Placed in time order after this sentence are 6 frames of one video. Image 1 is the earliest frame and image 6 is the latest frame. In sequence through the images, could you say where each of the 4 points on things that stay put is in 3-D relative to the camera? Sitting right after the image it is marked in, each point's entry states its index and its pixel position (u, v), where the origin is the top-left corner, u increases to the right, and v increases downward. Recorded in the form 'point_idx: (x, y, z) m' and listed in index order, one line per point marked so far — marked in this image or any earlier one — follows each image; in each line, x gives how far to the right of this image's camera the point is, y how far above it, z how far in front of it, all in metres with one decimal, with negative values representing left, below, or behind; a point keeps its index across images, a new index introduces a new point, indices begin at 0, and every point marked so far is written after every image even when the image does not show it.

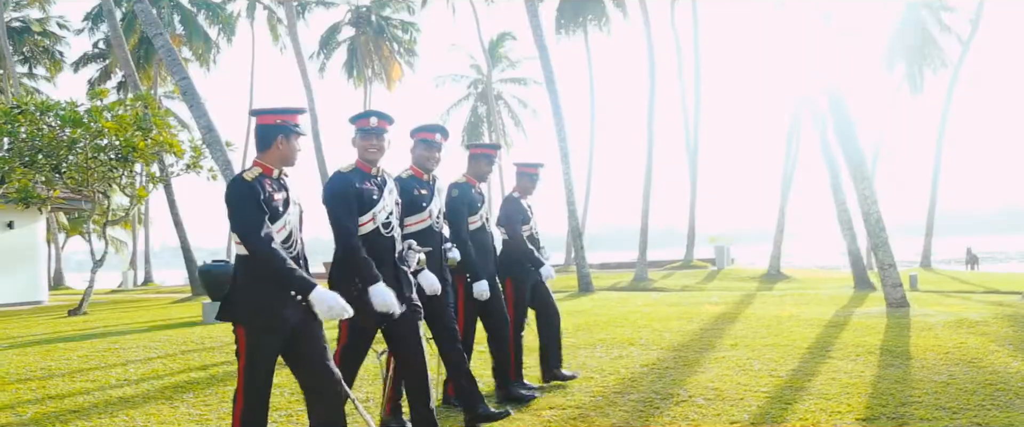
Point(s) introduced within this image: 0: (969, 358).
0: (+3.9, -1.2, +6.6) m
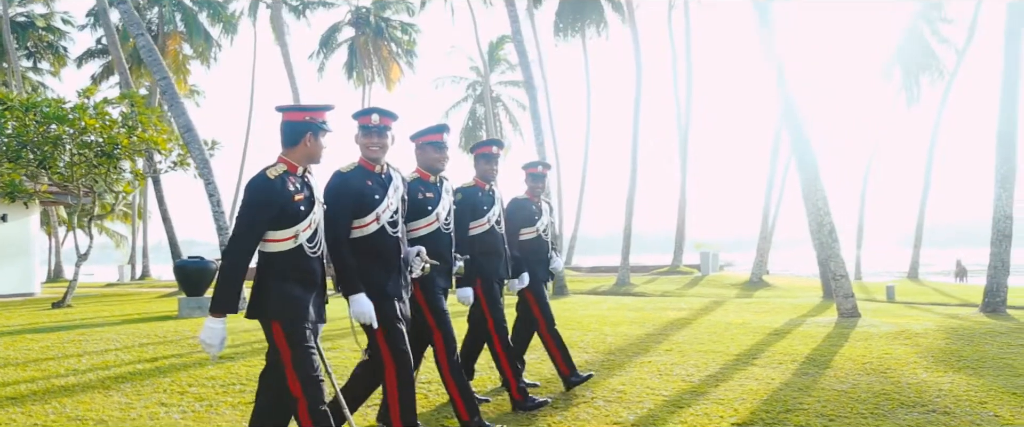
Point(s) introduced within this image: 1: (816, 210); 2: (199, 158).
0: (+3.2, -1.4, +6.8) m
1: (+4.2, +0.1, +10.8) m
2: (-5.5, +1.0, +13.7) m
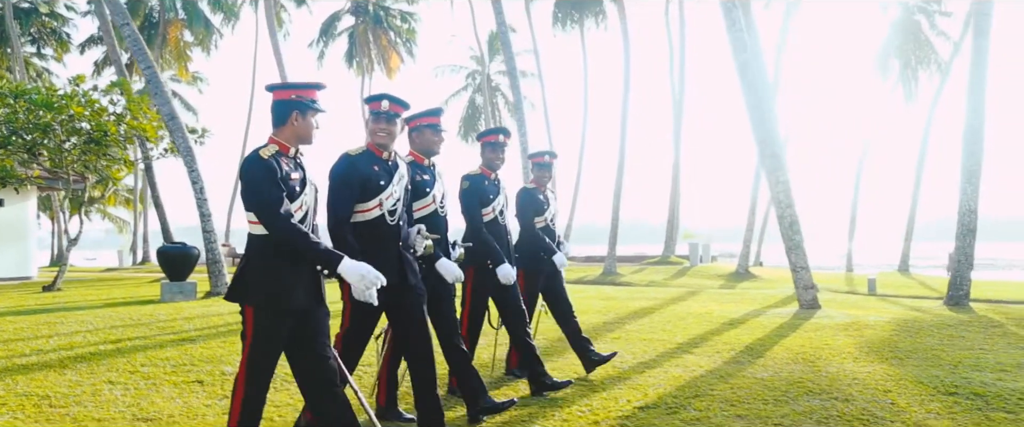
0: (+2.7, -1.3, +7.0) m
1: (+3.8, +0.2, +11.0) m
2: (-6.0, +1.2, +13.9) m
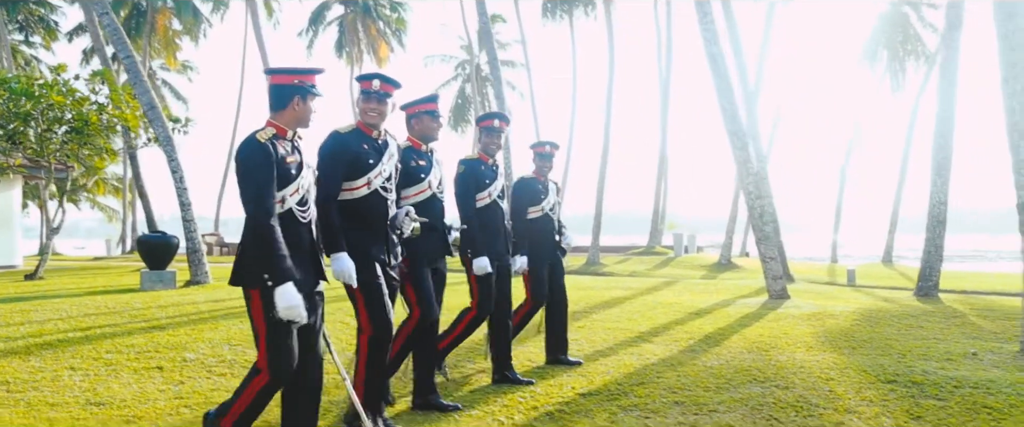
0: (+2.3, -1.2, +7.1) m
1: (+3.4, +0.3, +11.1) m
2: (-6.3, +1.4, +14.0) m
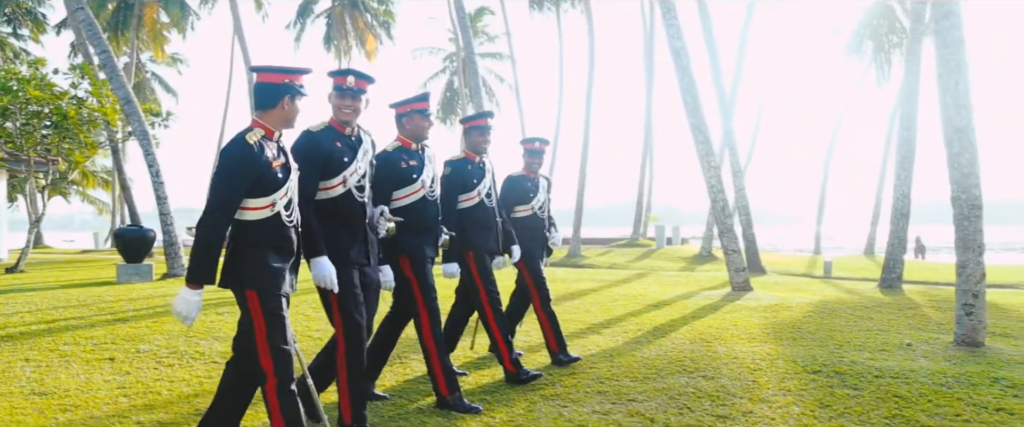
0: (+1.9, -1.2, +7.3) m
1: (+2.9, +0.4, +11.3) m
2: (-6.8, +1.6, +14.1) m
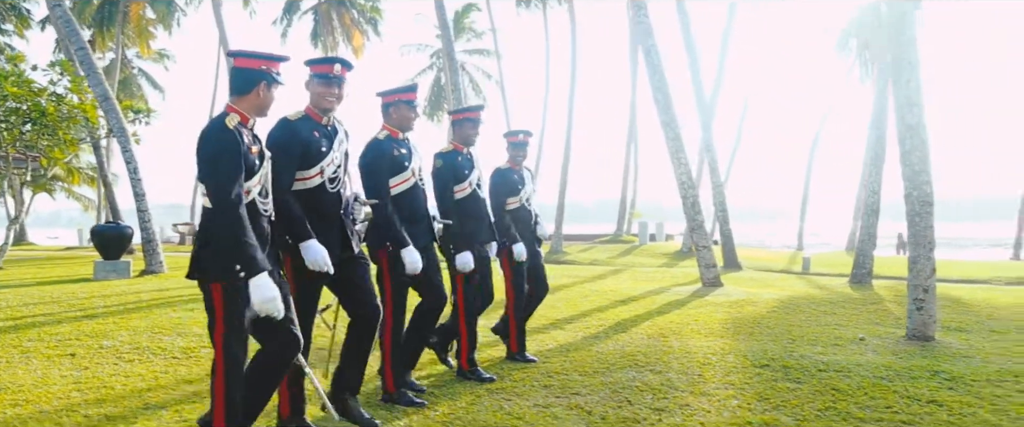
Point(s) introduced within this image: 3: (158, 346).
0: (+1.5, -1.1, +7.4) m
1: (+2.5, +0.4, +11.4) m
2: (-7.2, +1.6, +14.1) m
3: (-3.1, -1.2, +6.8) m
